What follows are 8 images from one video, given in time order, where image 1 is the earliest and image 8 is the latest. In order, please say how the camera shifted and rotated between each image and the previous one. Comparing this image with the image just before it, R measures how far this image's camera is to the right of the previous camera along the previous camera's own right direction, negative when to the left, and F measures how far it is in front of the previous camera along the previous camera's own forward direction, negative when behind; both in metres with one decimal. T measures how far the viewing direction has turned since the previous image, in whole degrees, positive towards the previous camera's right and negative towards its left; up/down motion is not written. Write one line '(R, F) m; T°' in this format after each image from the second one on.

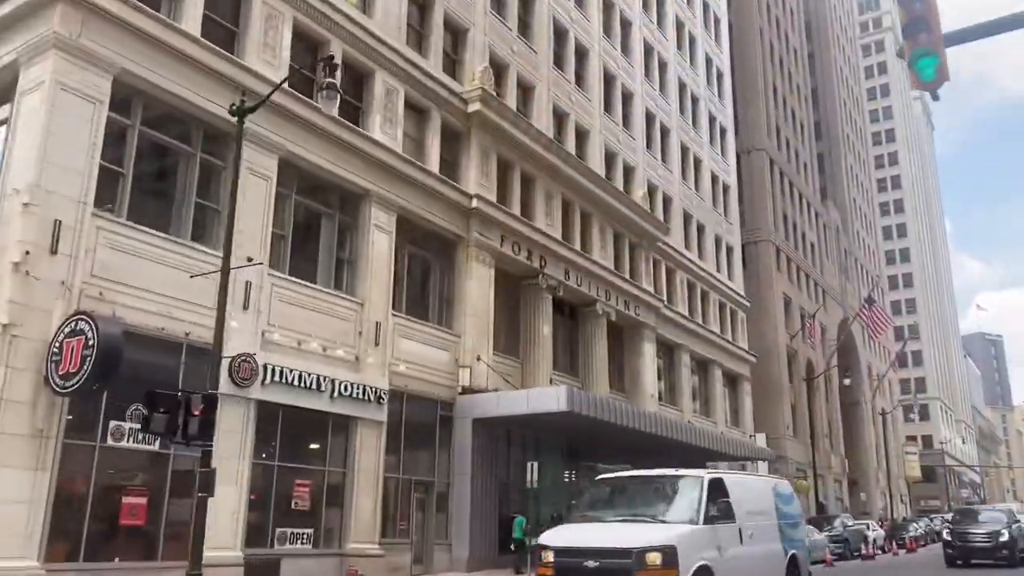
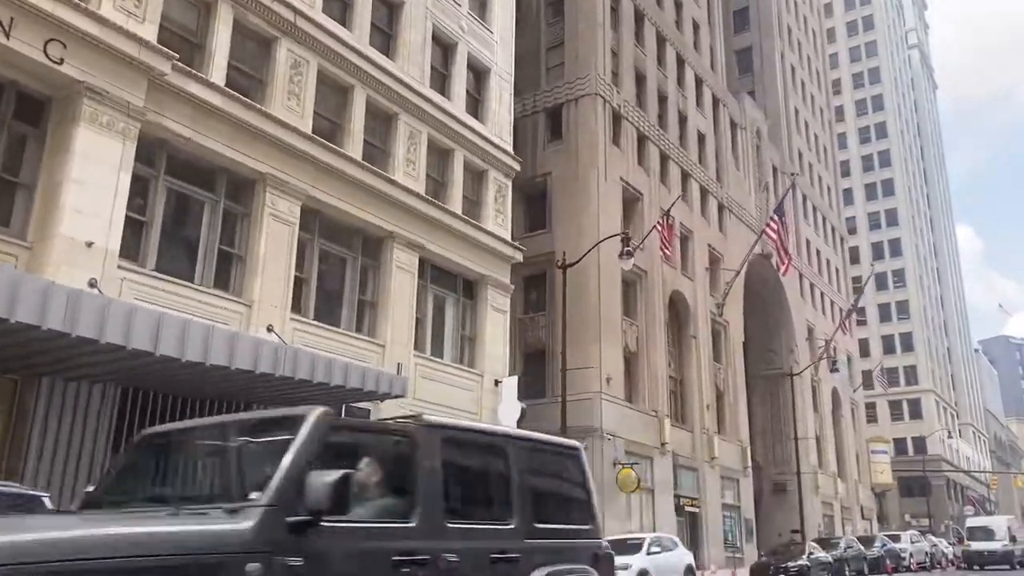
(+14.3, +20.1) m; -2°
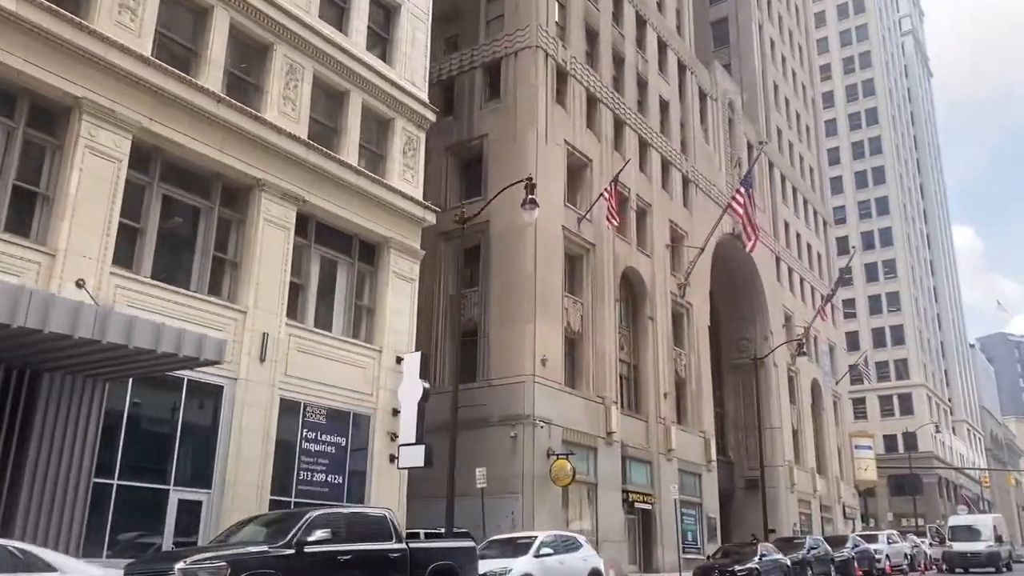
(+2.6, +3.3) m; 0°
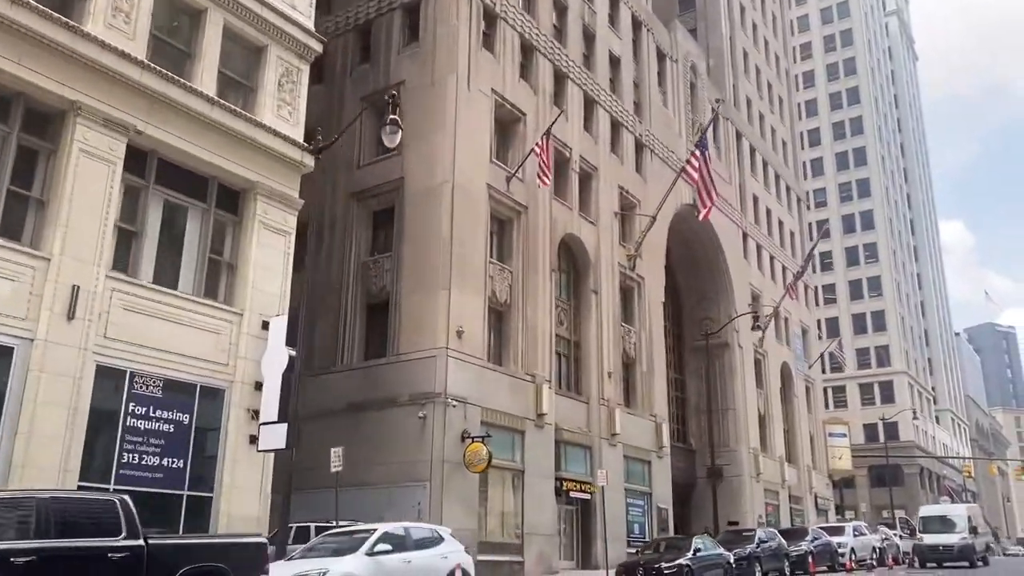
(+2.4, +3.2) m; +1°
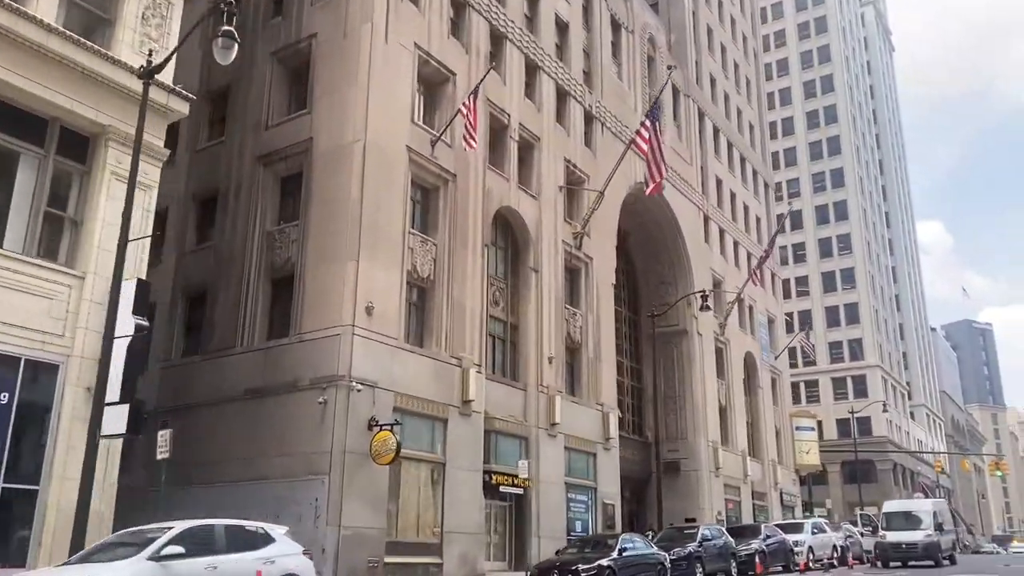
(+1.9, +2.5) m; +1°
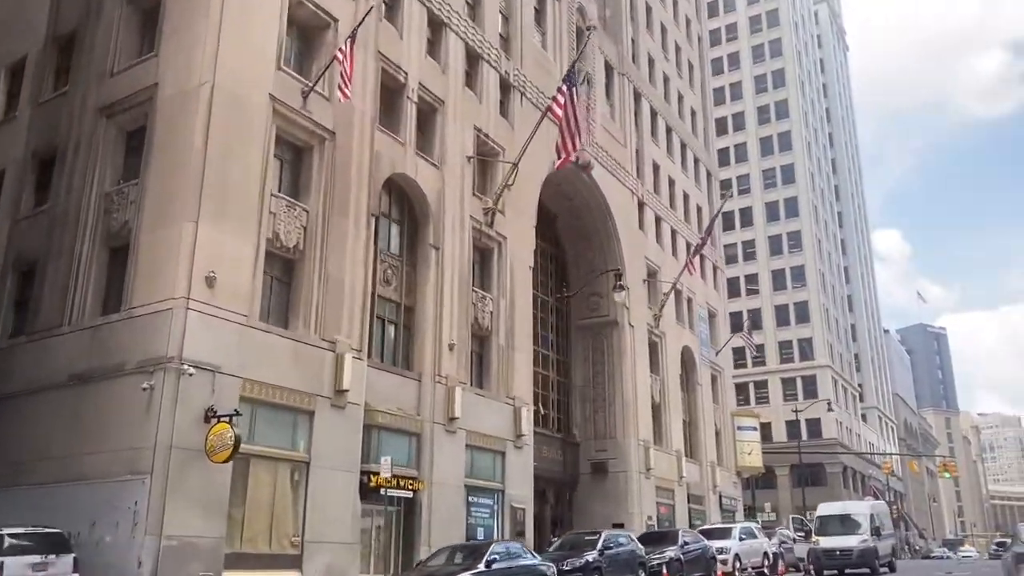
(+2.3, +3.1) m; +2°
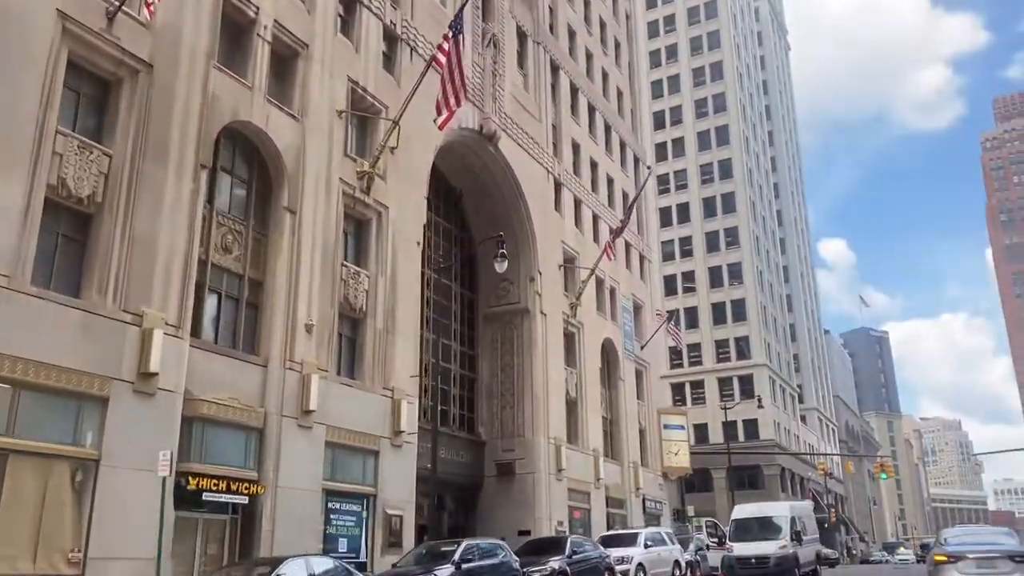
(+2.4, +3.6) m; +3°
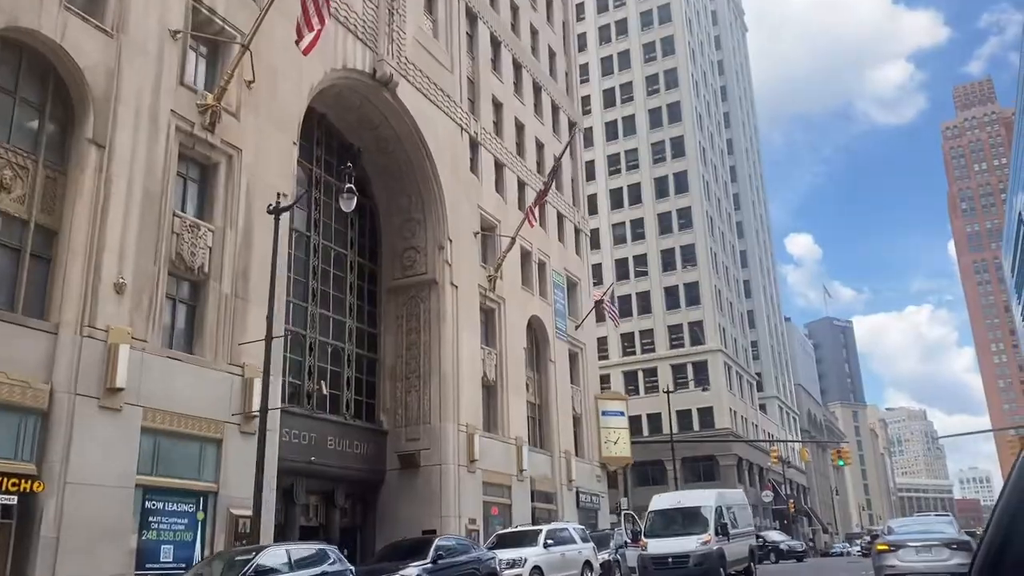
(+2.5, +4.0) m; +2°
